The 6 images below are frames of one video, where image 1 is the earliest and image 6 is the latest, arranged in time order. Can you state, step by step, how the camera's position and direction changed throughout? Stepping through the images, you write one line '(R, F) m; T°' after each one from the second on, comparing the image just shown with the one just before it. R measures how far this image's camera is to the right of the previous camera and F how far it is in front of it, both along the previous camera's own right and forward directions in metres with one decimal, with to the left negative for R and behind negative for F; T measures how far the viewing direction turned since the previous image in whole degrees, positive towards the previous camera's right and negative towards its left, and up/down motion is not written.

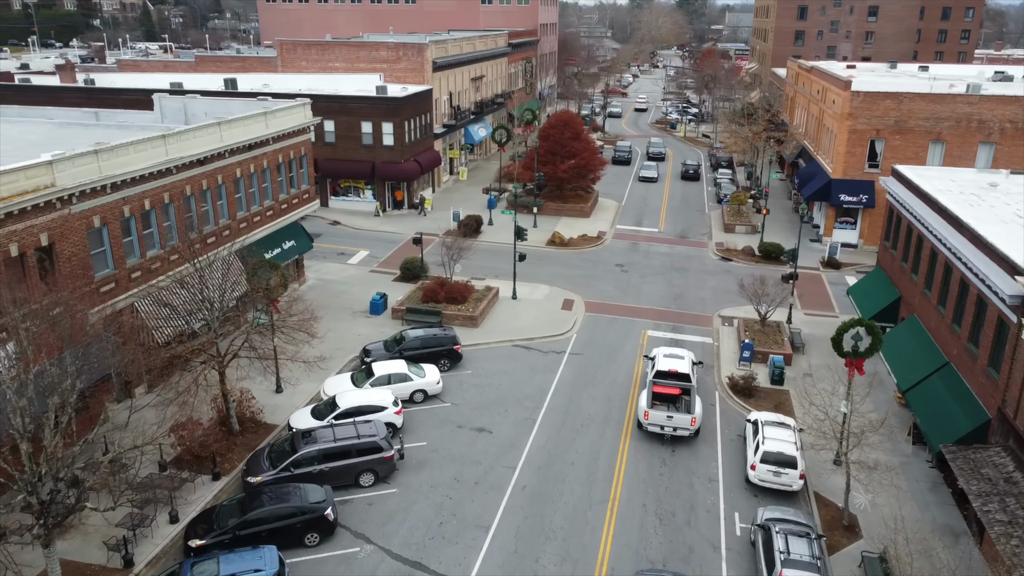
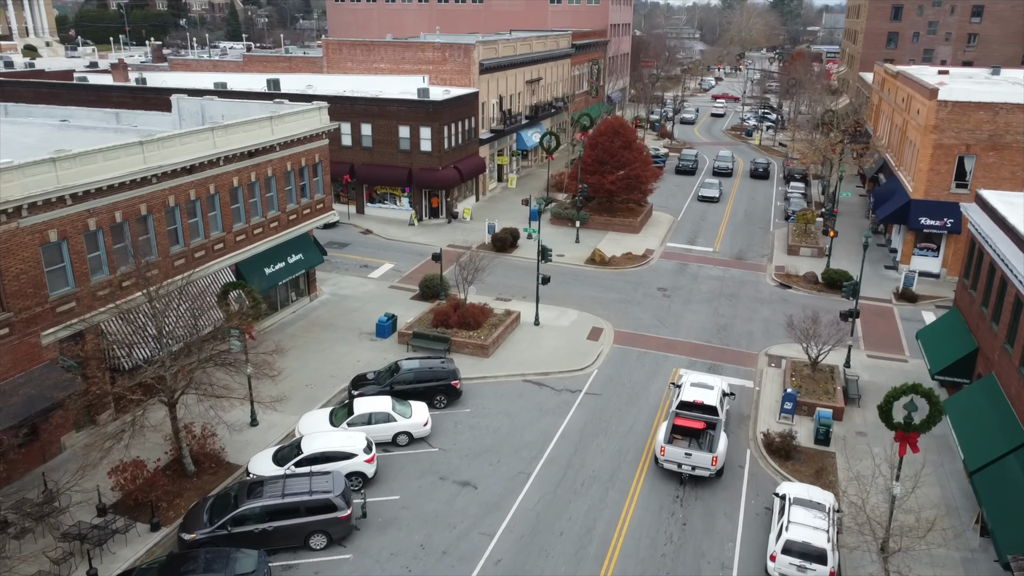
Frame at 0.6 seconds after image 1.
(+2.2, +3.1) m; -6°
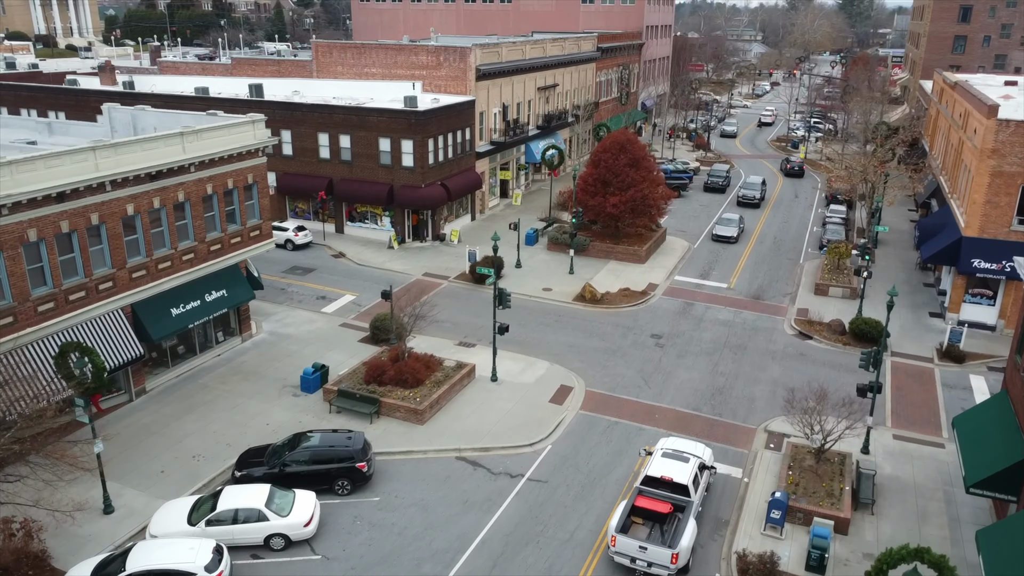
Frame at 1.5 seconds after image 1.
(+3.3, +4.8) m; -4°
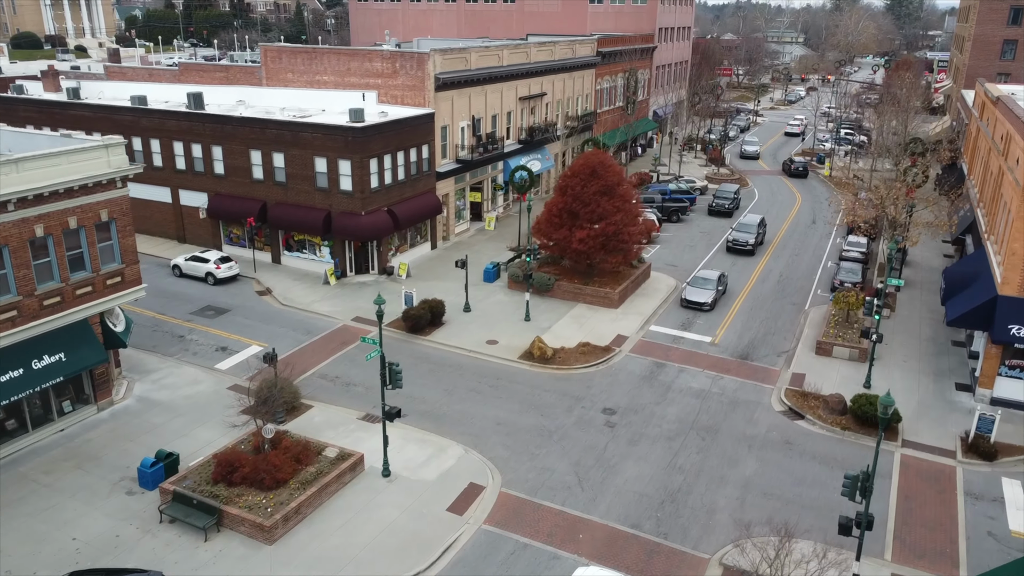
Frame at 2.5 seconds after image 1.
(+3.6, +5.5) m; -3°
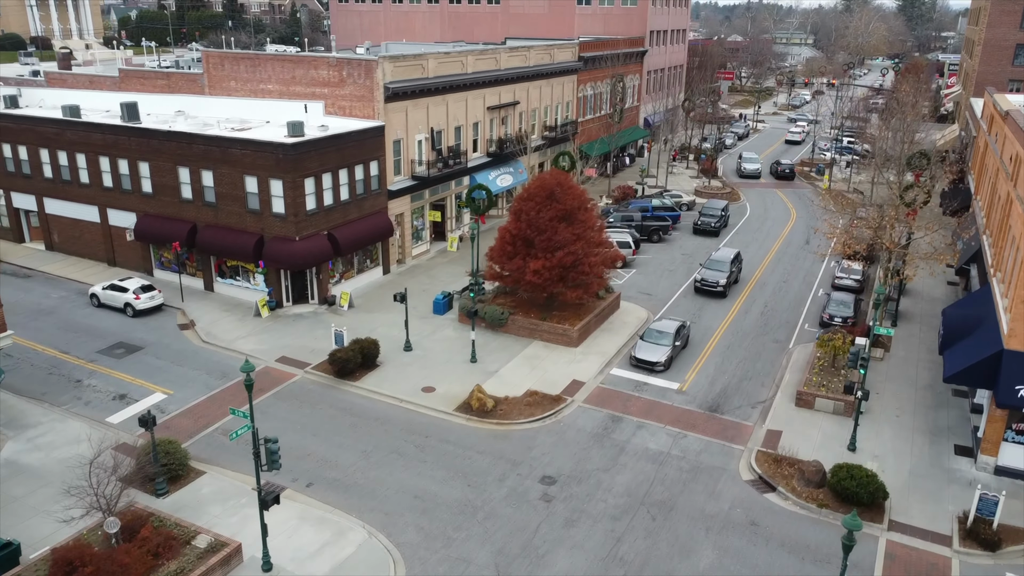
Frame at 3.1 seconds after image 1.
(+2.3, +3.4) m; -1°
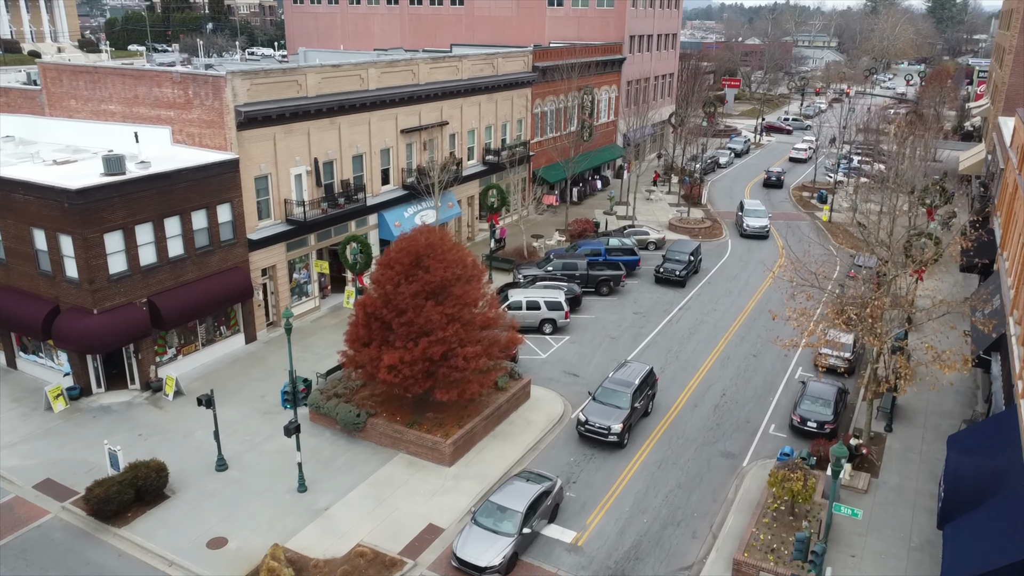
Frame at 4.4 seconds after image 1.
(+4.6, +7.5) m; -2°
